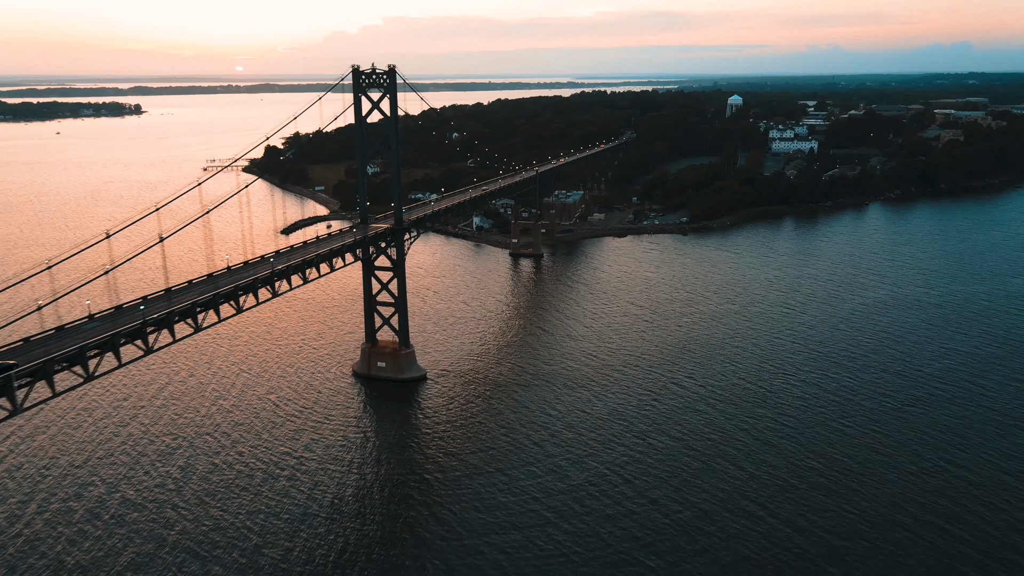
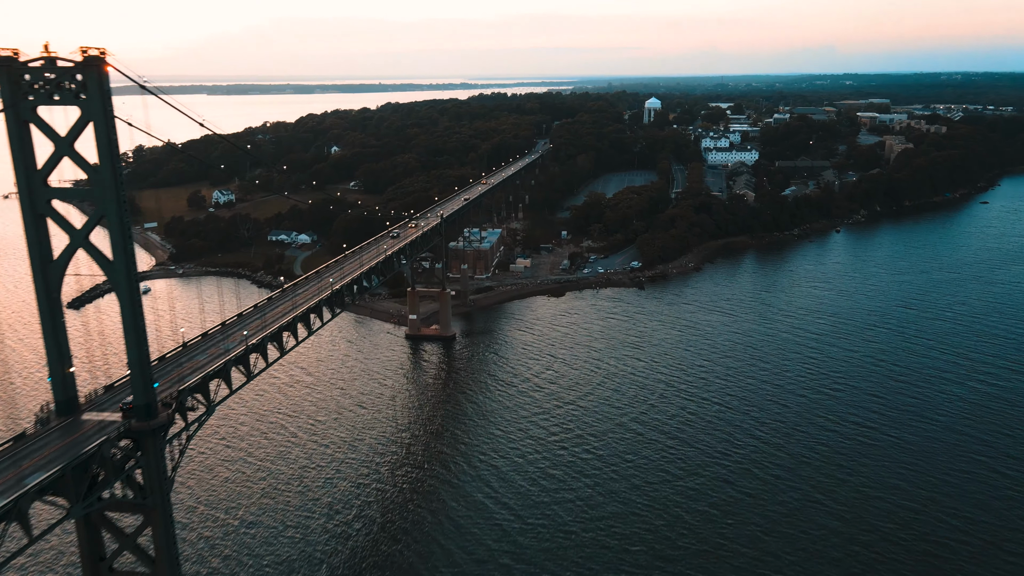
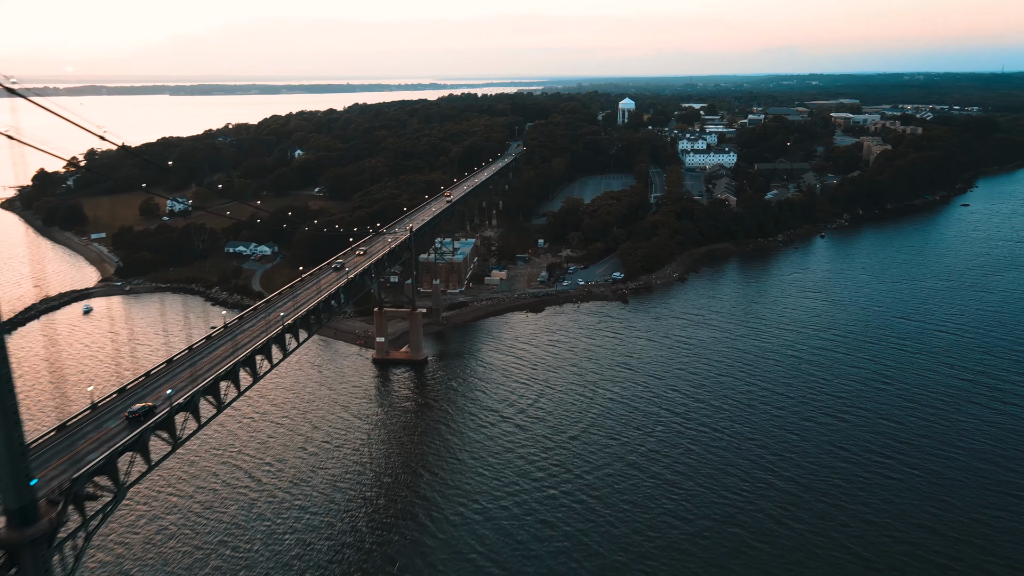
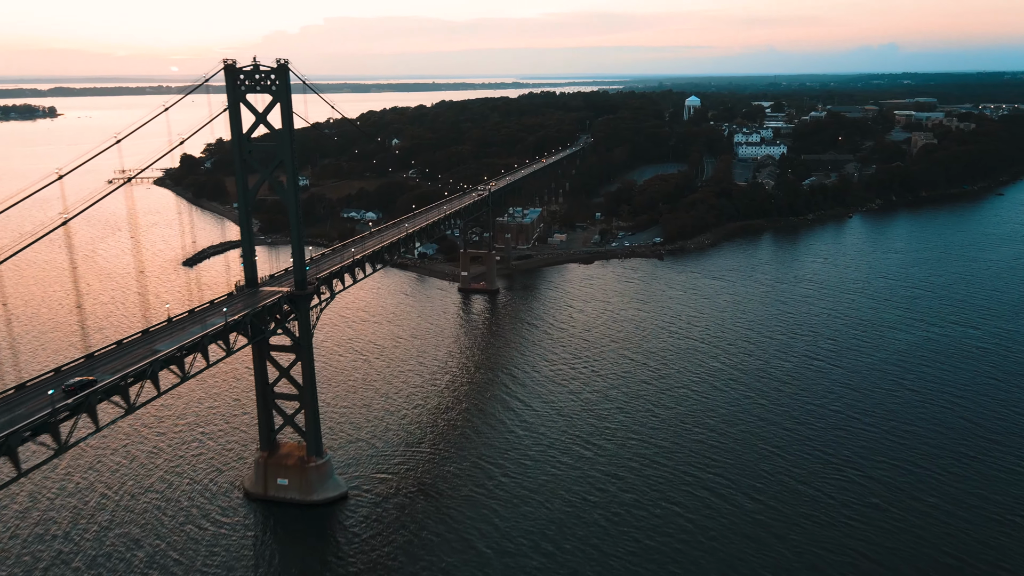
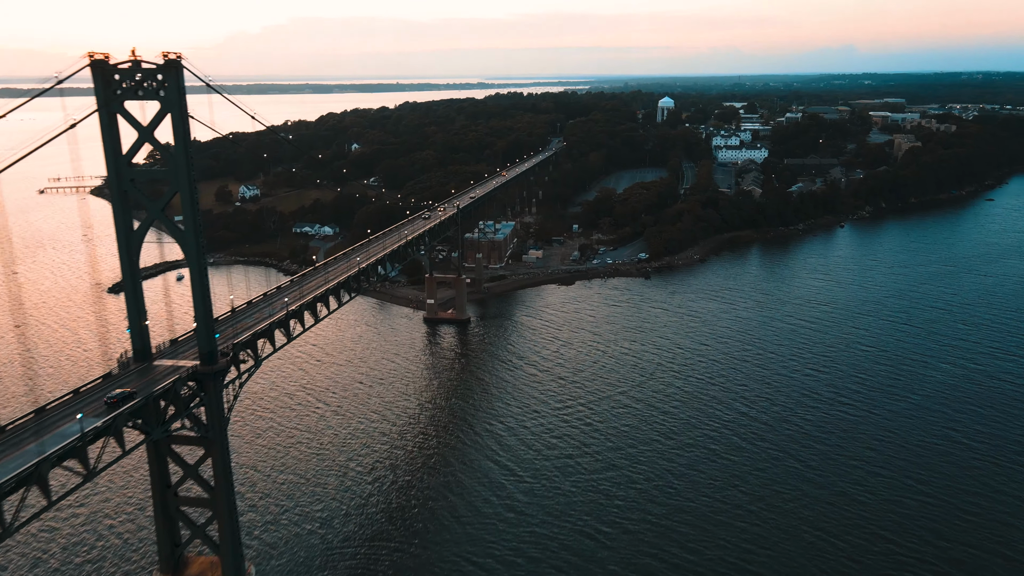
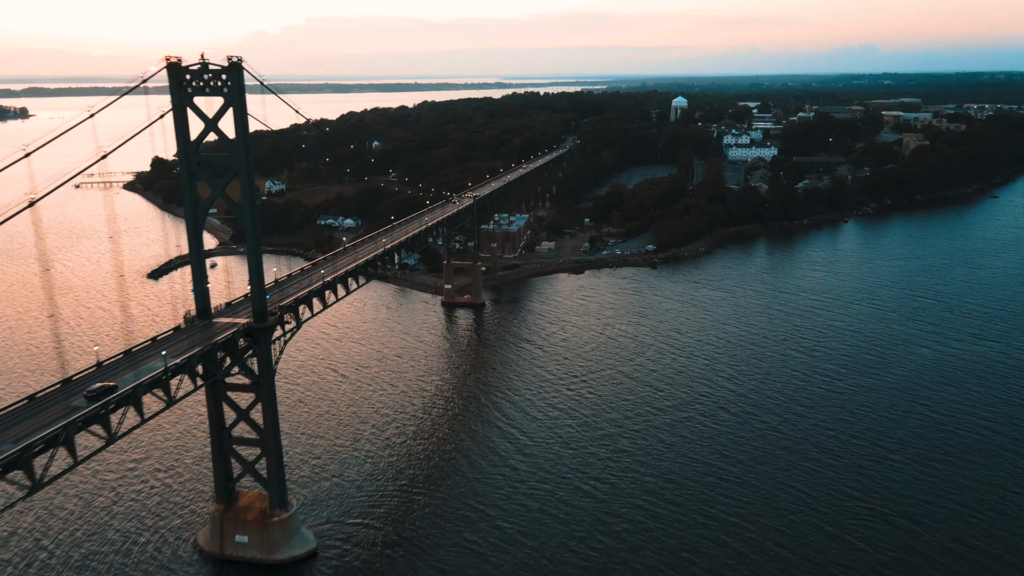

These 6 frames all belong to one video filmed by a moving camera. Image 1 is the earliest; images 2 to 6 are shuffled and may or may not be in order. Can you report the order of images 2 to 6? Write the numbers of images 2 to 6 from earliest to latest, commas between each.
4, 6, 5, 2, 3
